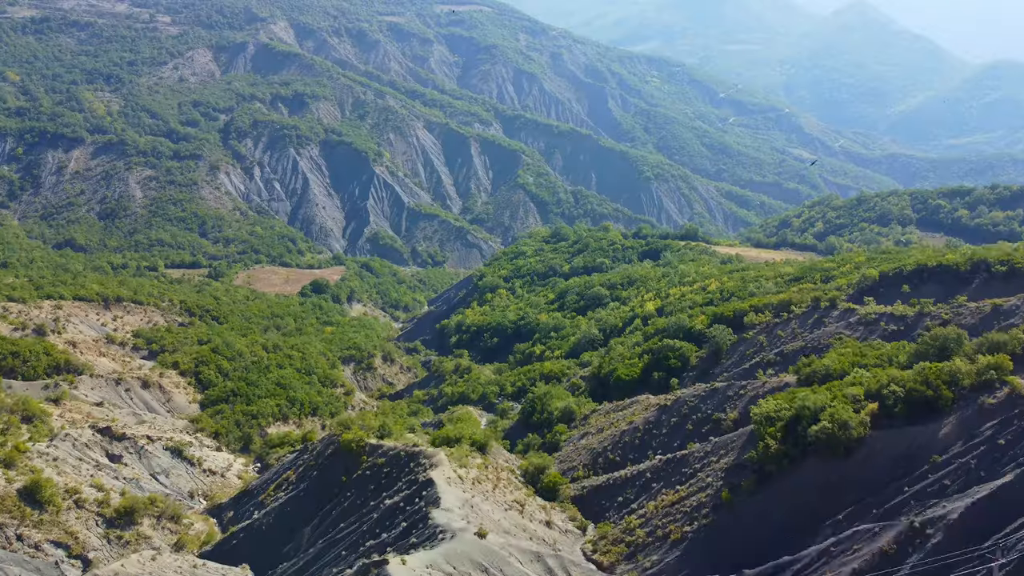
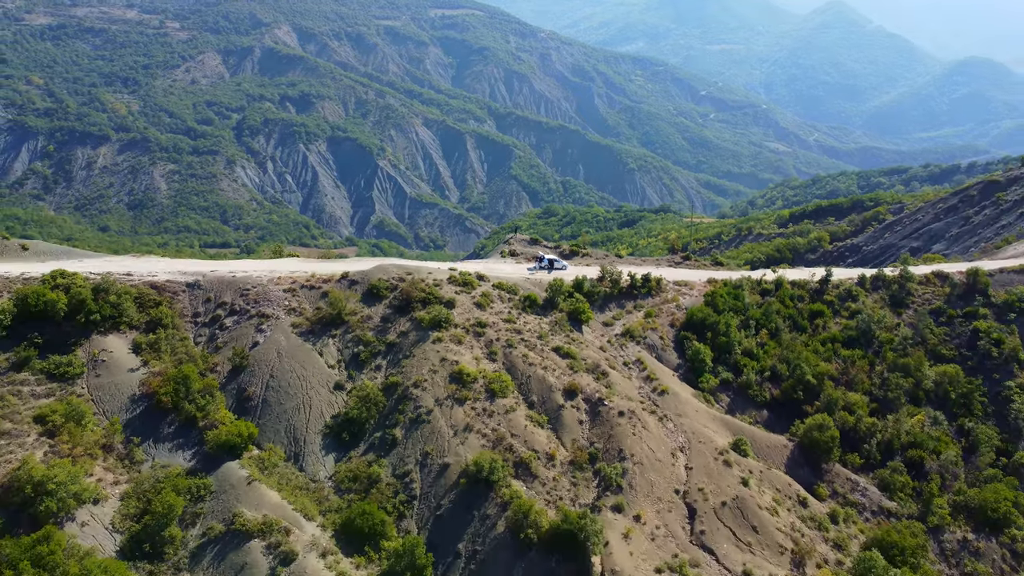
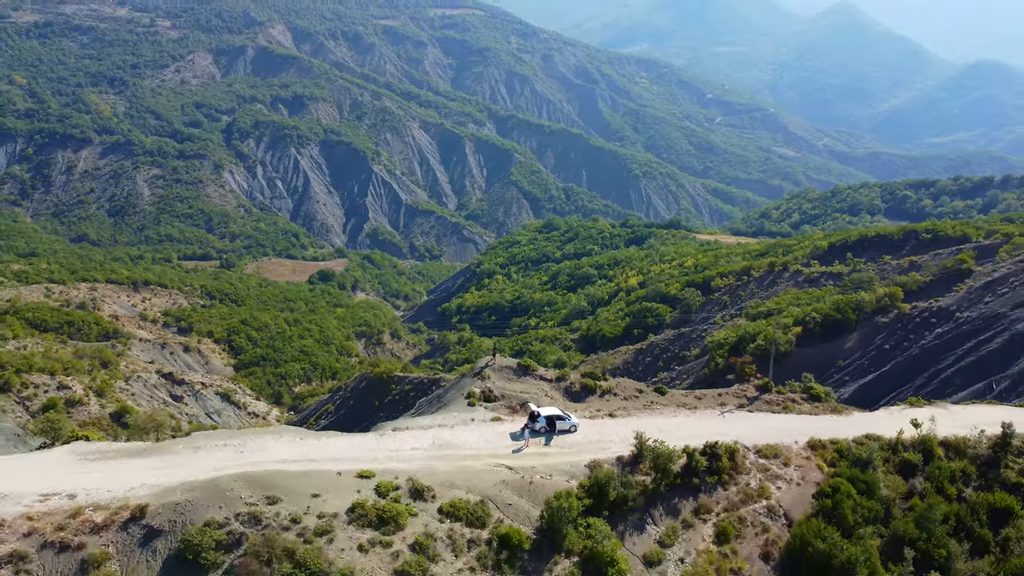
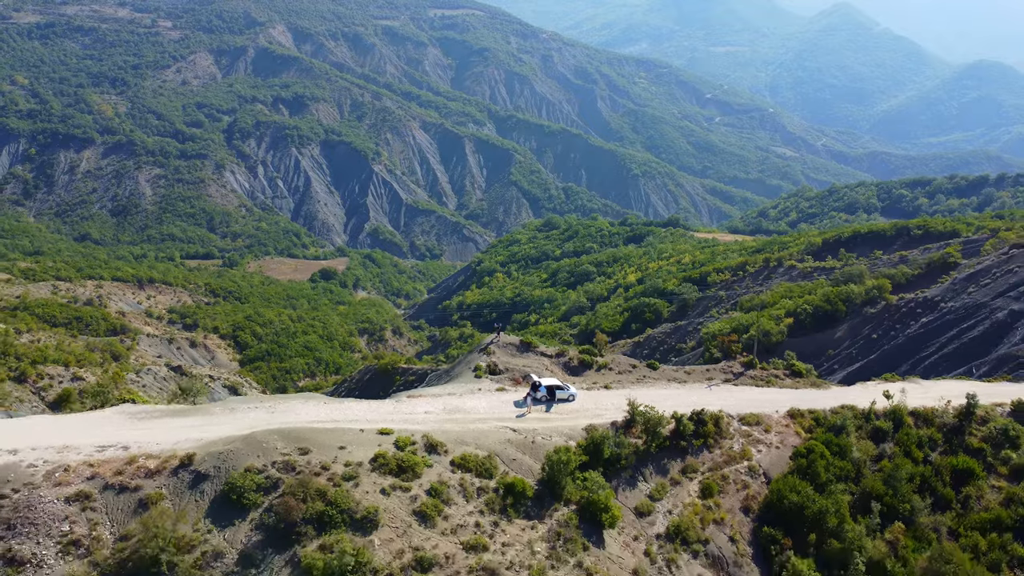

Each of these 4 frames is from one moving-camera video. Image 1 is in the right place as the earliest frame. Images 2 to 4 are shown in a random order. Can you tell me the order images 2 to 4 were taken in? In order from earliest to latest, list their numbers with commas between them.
3, 4, 2
